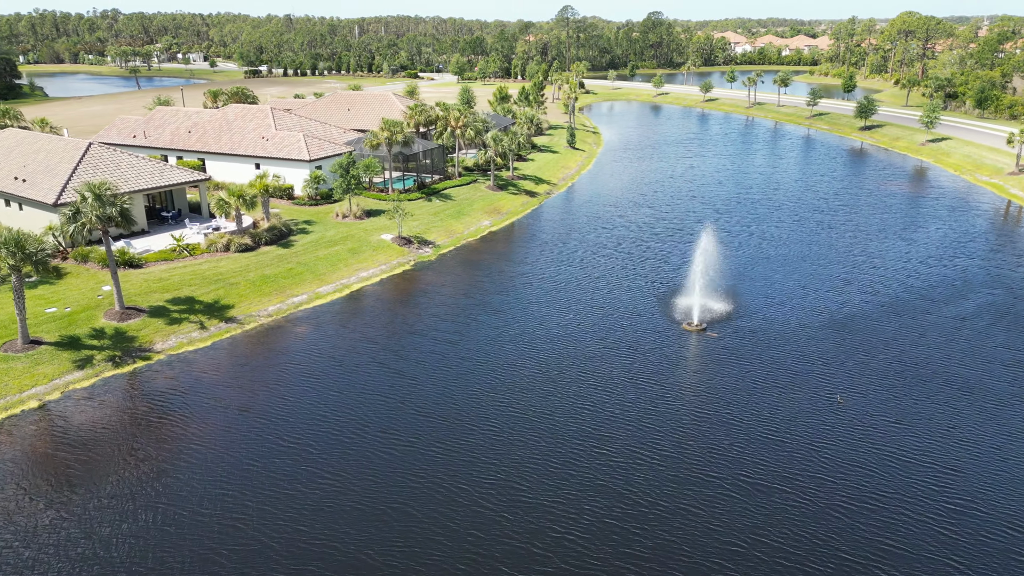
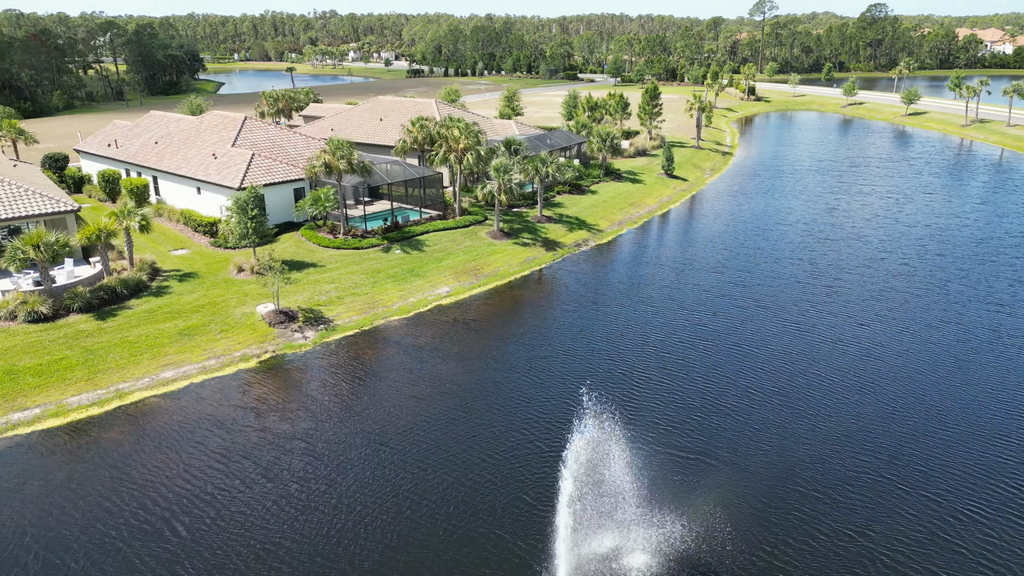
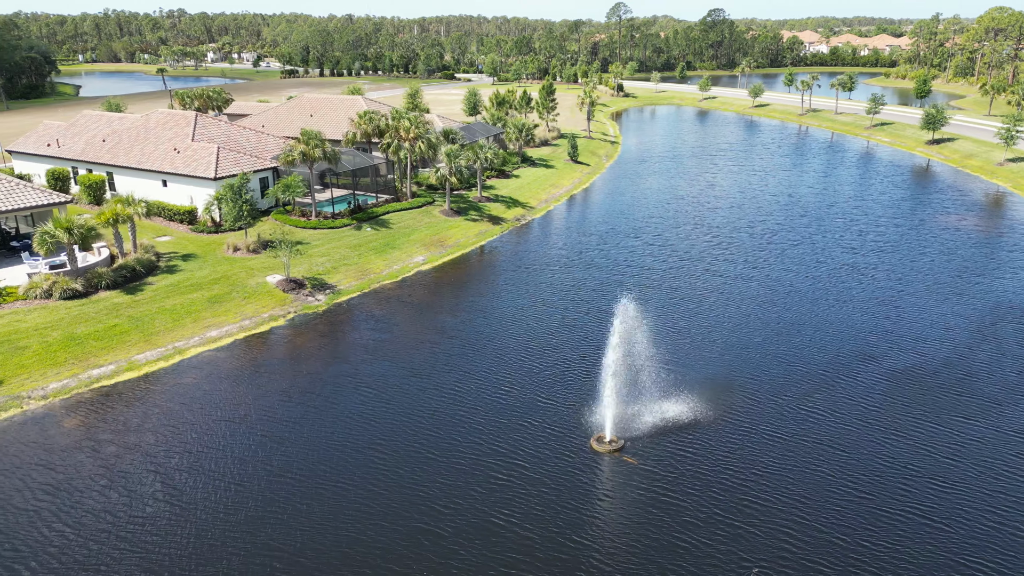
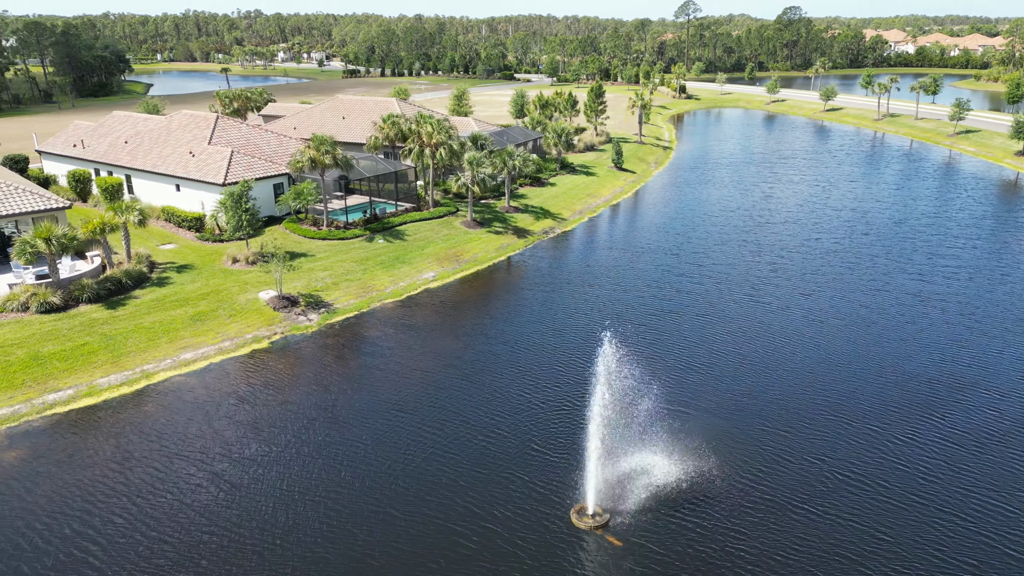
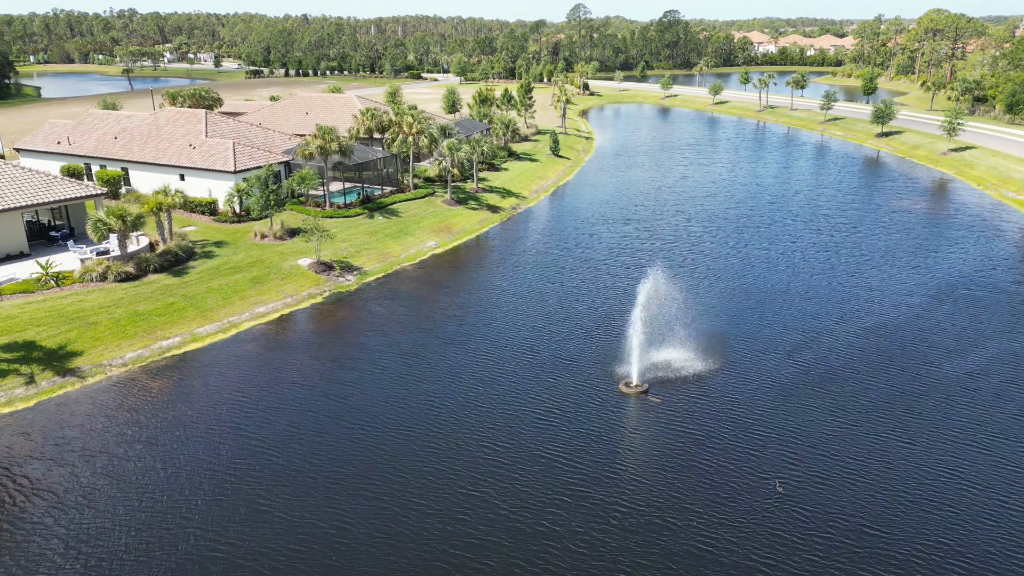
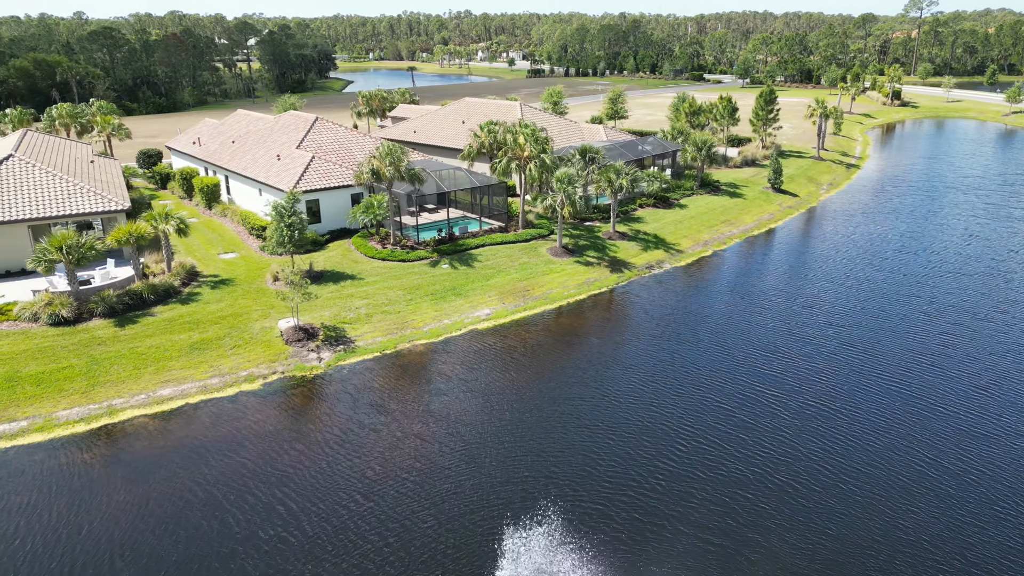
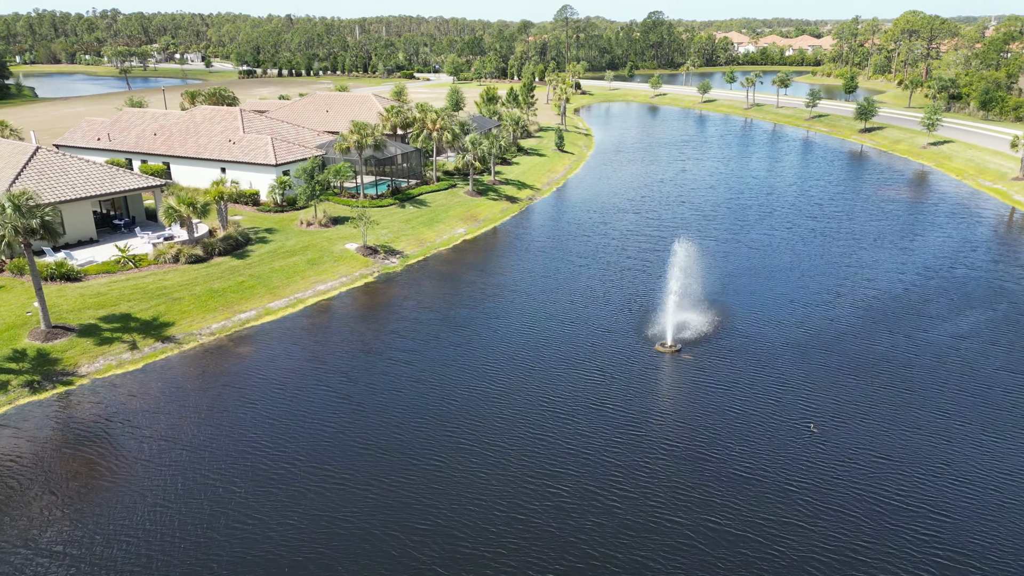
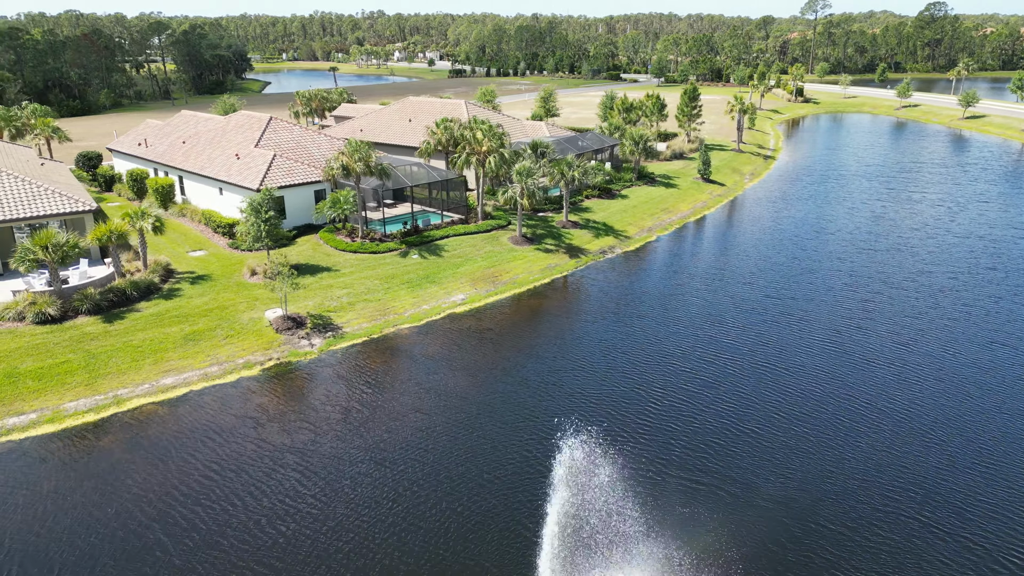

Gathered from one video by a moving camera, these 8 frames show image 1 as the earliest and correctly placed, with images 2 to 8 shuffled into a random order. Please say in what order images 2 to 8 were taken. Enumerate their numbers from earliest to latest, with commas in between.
7, 5, 3, 4, 2, 8, 6
